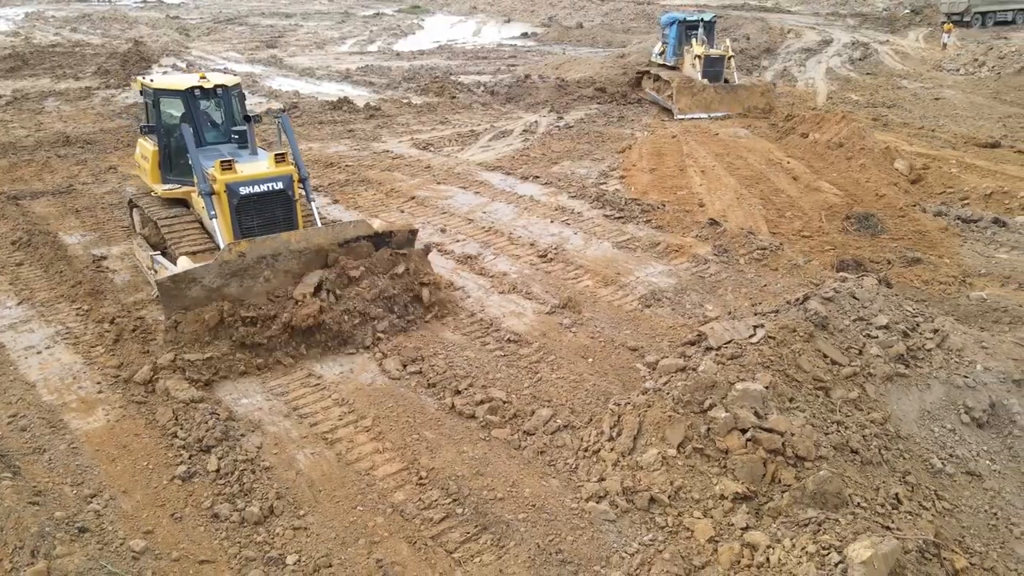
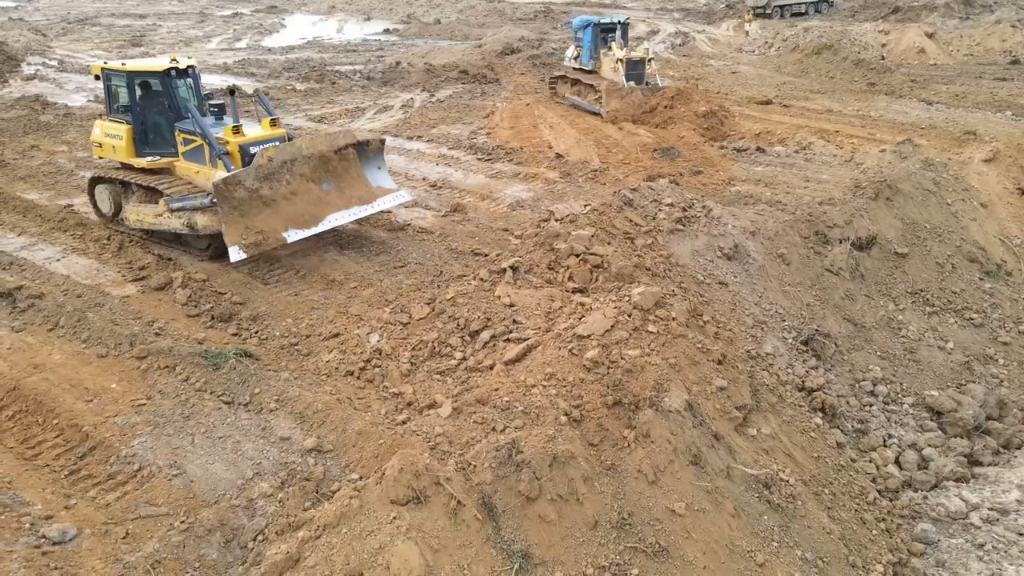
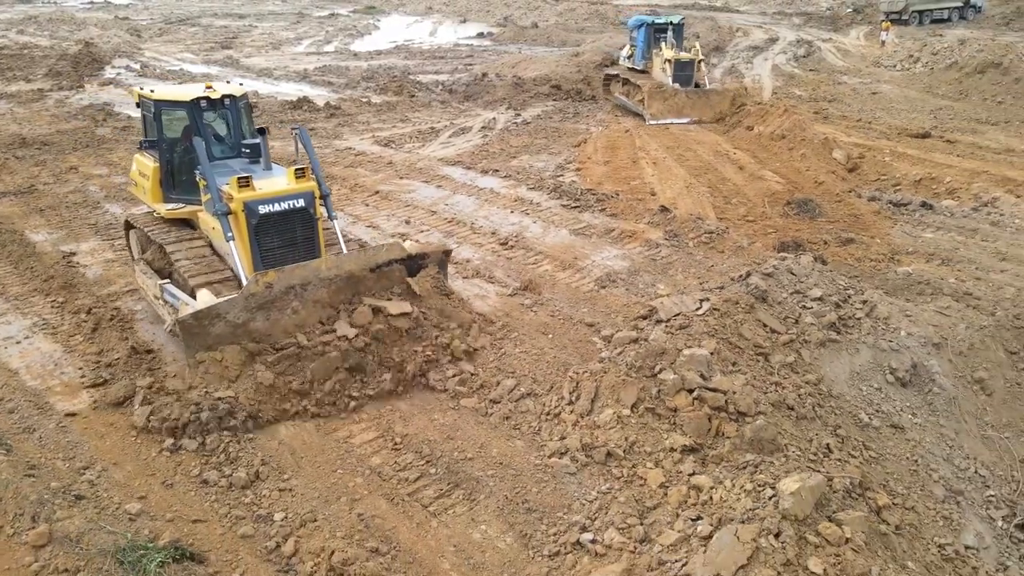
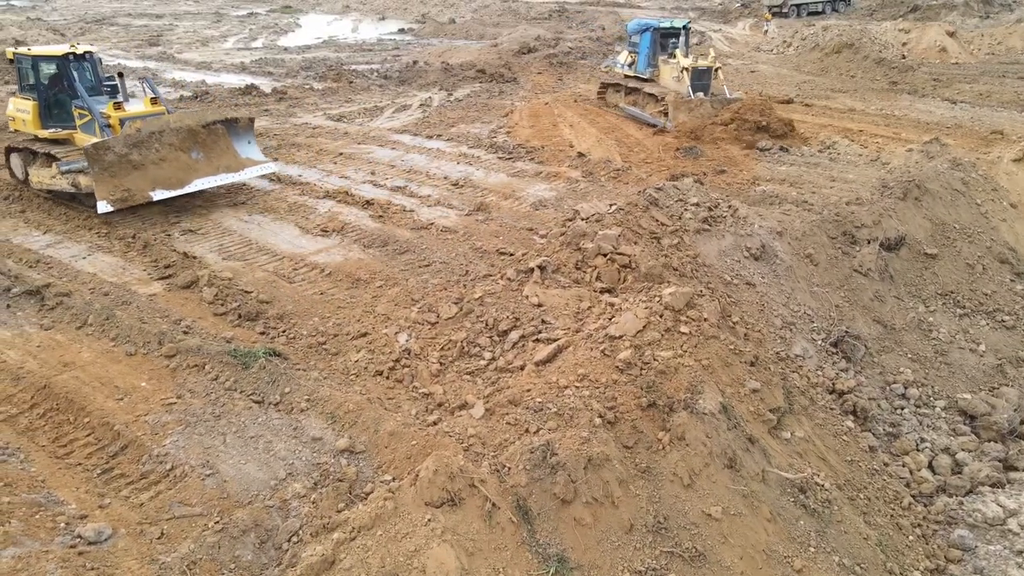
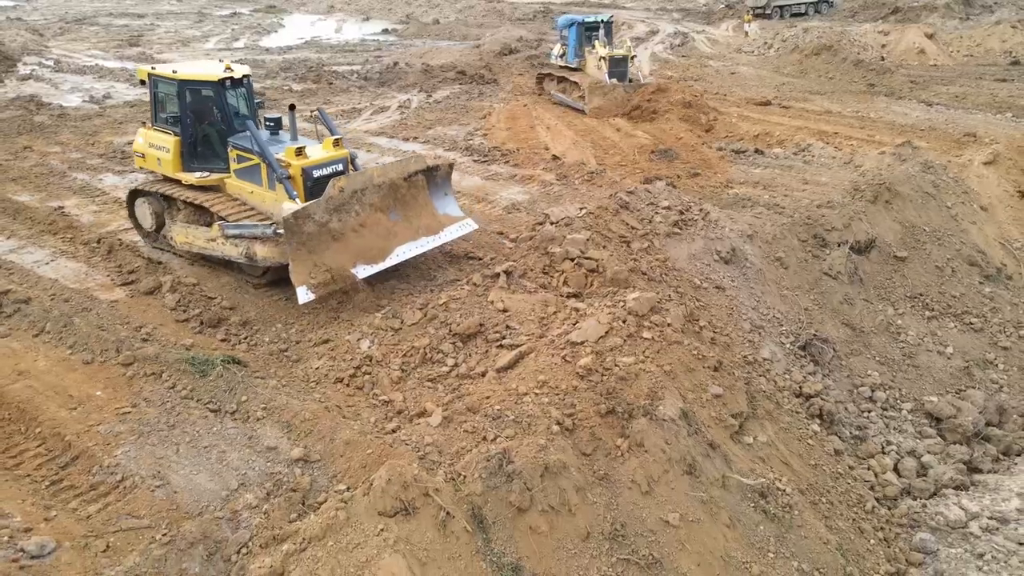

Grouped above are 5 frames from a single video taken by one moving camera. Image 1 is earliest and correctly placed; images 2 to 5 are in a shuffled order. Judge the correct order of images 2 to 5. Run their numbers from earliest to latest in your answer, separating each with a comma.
3, 5, 2, 4
